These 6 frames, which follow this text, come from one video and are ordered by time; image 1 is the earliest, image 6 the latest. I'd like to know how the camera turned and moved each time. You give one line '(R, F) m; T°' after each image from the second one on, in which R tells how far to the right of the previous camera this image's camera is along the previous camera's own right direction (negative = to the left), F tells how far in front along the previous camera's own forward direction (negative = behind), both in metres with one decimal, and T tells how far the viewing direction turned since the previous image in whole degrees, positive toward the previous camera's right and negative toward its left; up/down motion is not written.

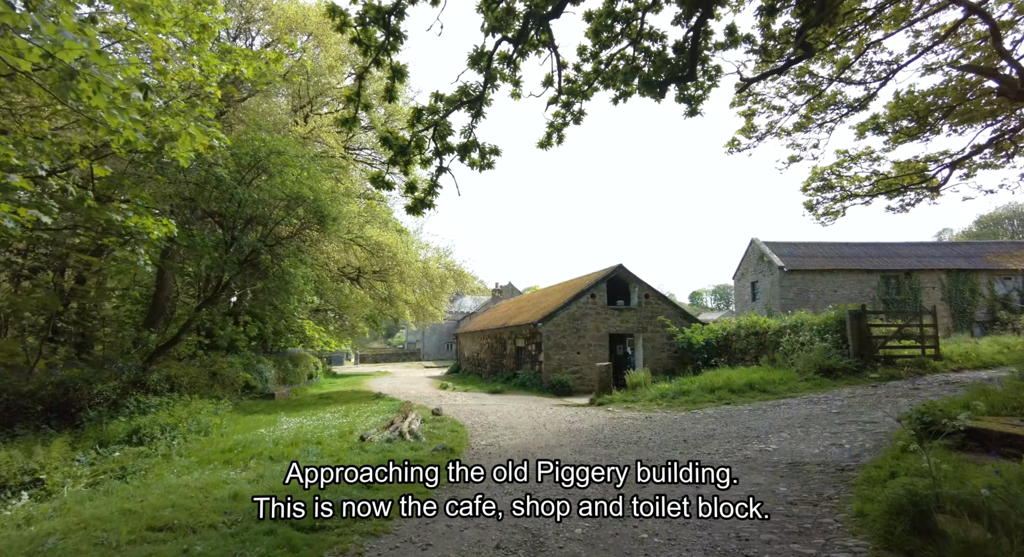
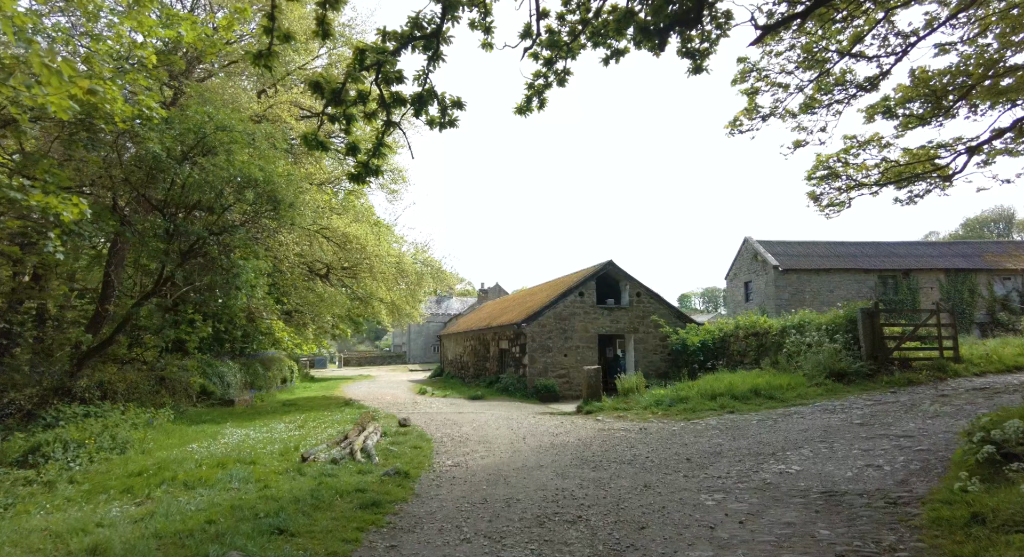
(+0.2, +1.3) m; +1°
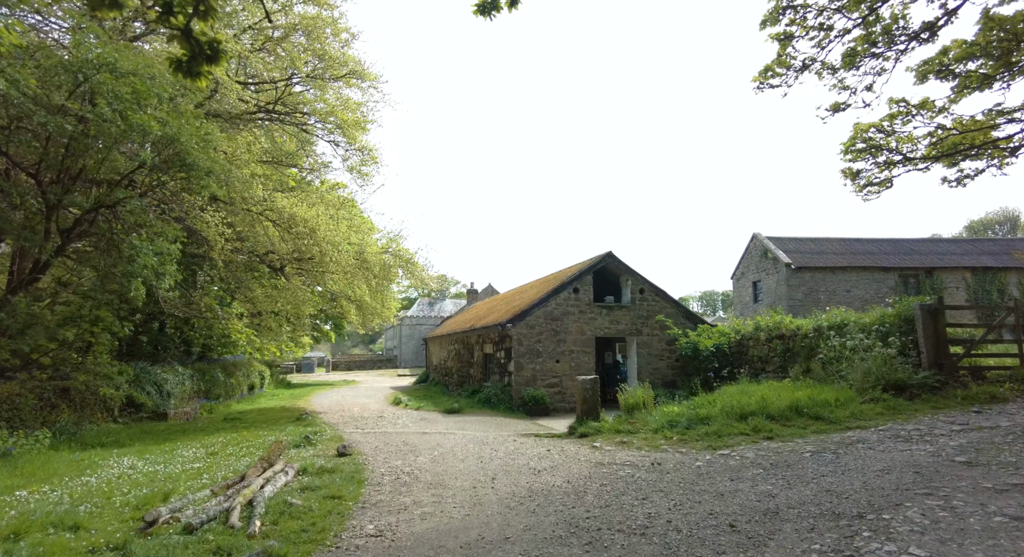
(+0.3, +2.4) m; 0°
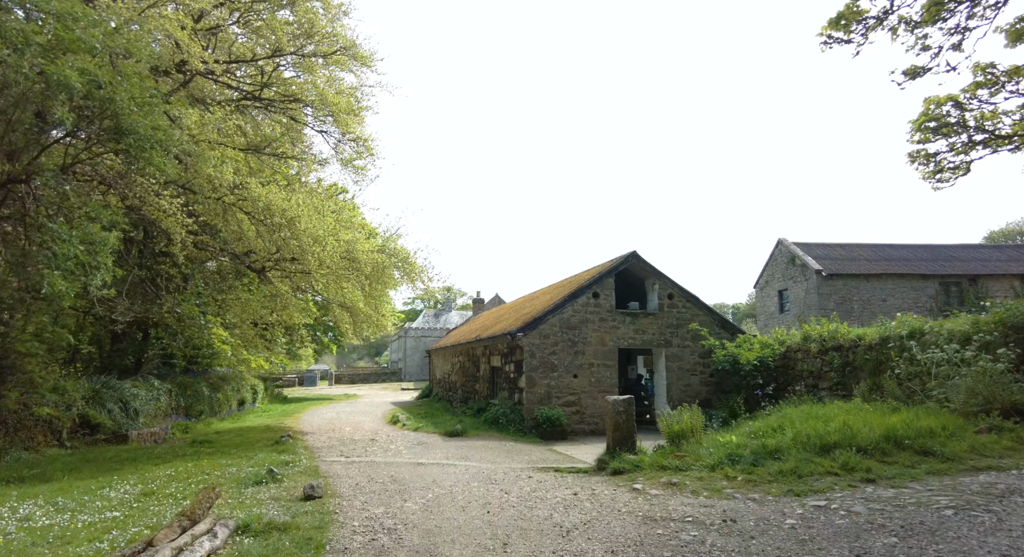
(-0.1, +1.8) m; -1°
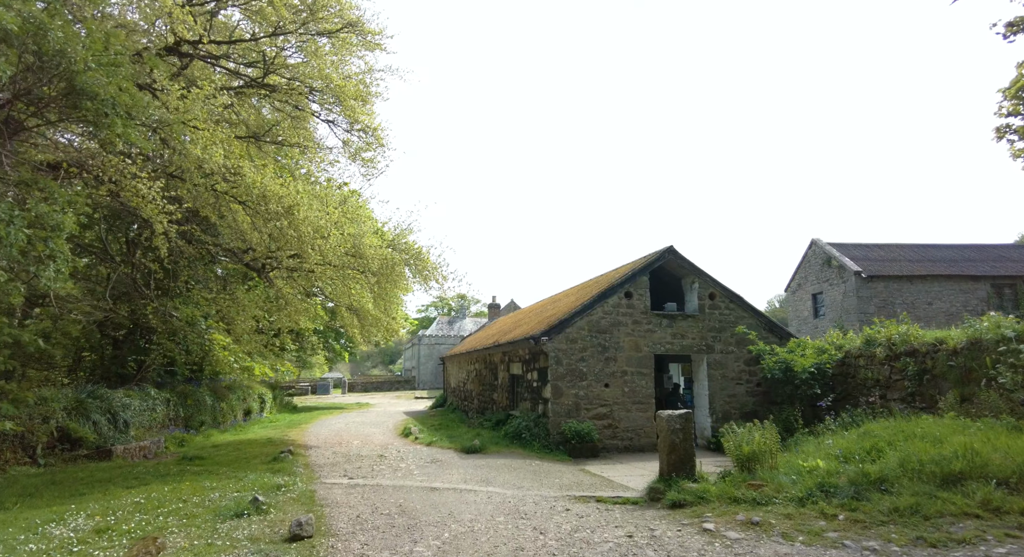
(-0.2, +1.3) m; -1°
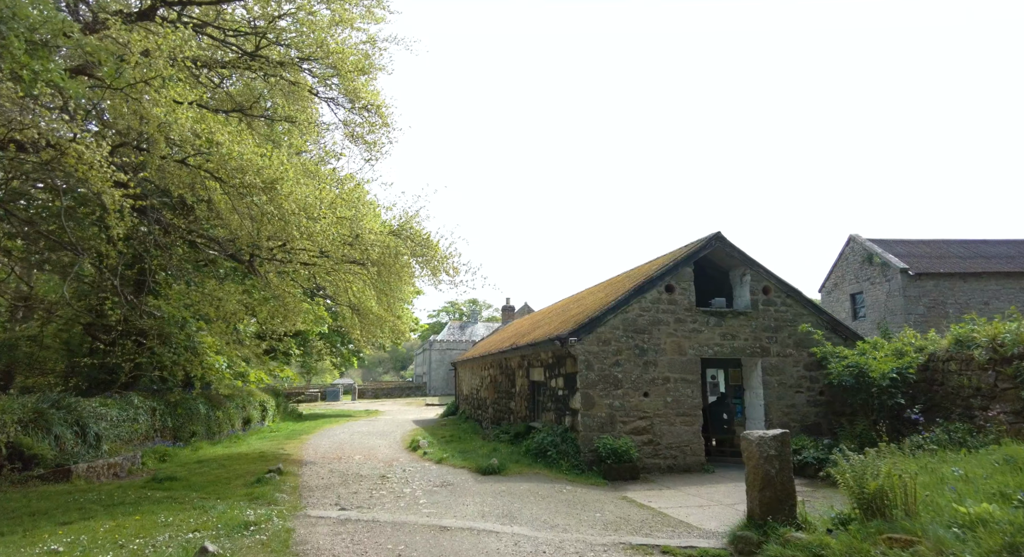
(-0.2, +1.7) m; -1°
